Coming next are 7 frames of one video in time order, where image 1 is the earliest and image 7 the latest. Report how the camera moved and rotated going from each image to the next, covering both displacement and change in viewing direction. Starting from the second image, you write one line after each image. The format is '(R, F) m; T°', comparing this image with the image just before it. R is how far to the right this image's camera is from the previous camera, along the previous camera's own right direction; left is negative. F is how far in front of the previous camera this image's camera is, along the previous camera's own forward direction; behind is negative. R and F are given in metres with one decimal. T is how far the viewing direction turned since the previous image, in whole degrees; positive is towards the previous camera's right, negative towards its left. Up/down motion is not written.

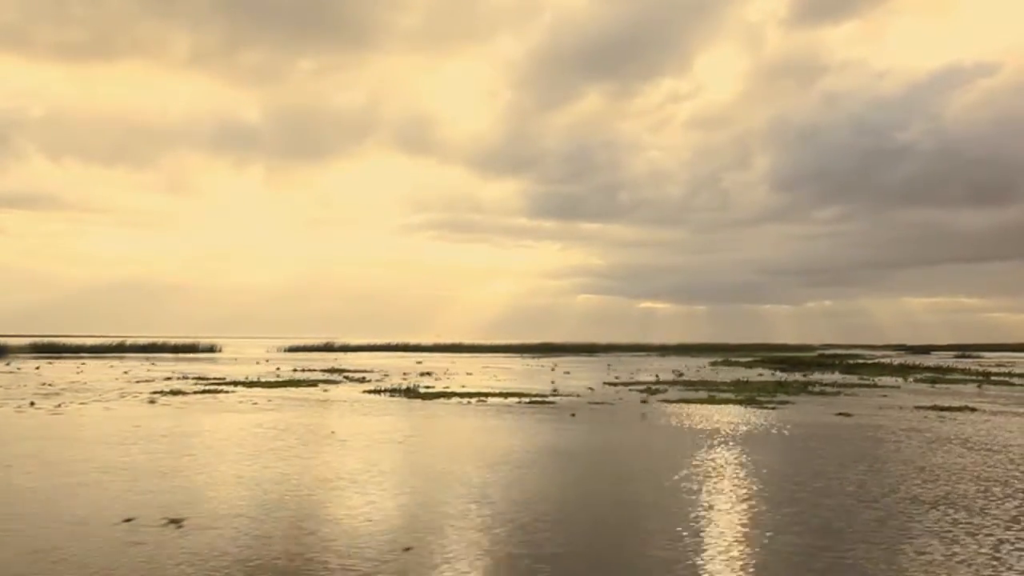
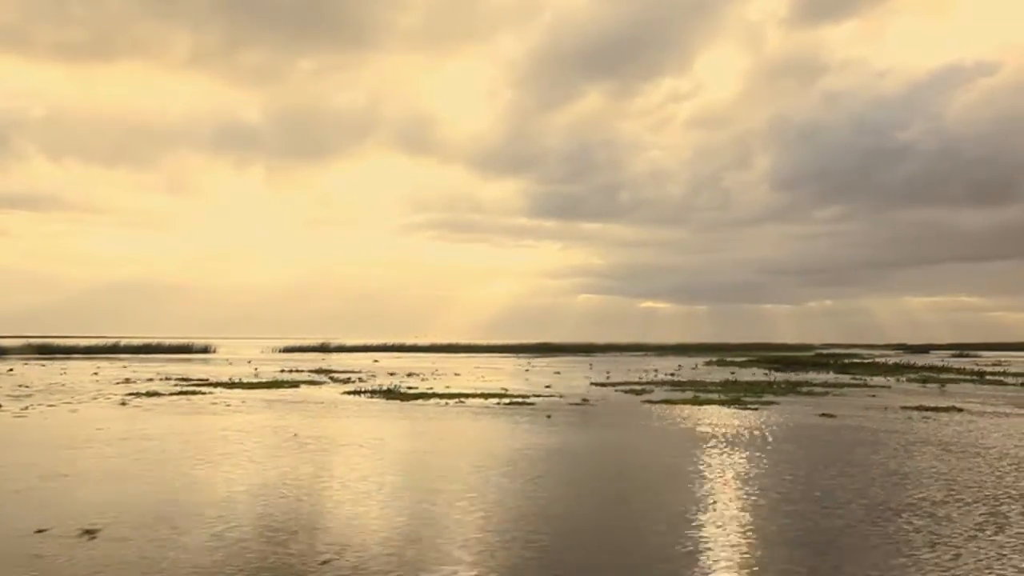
(-14.3, -11.5) m; 0°
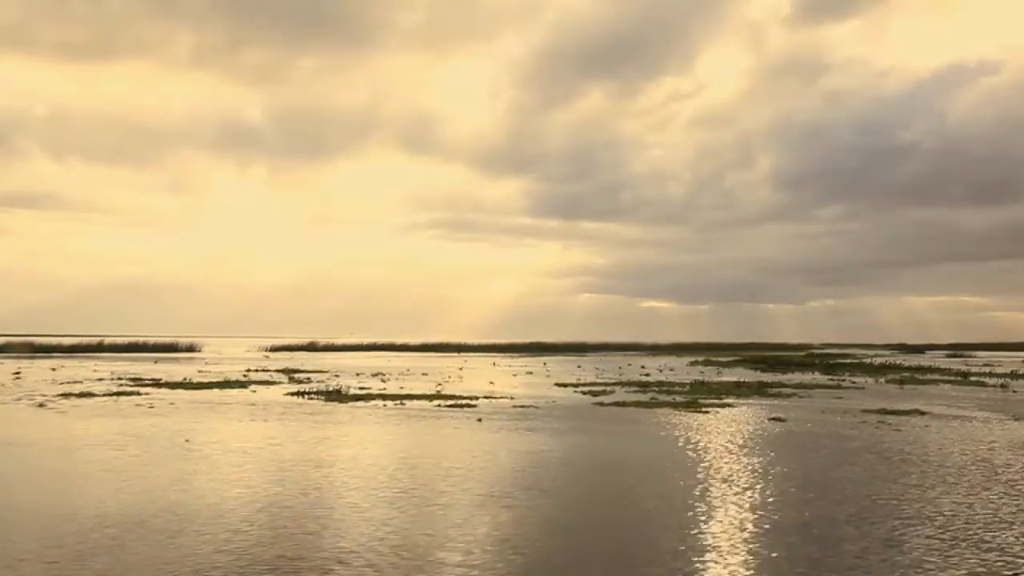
(+4.6, +5.7) m; 0°
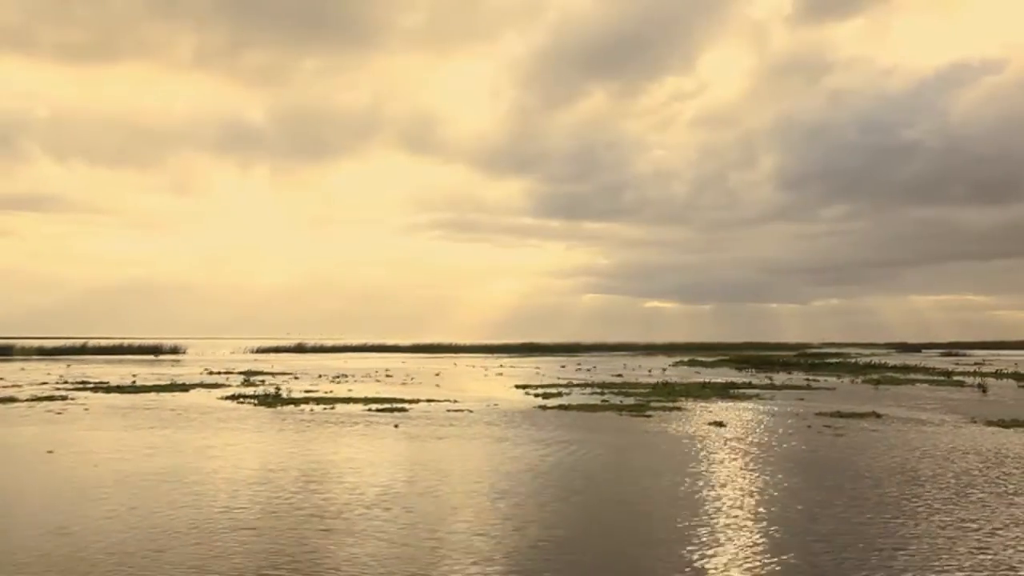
(+5.5, +3.5) m; 0°
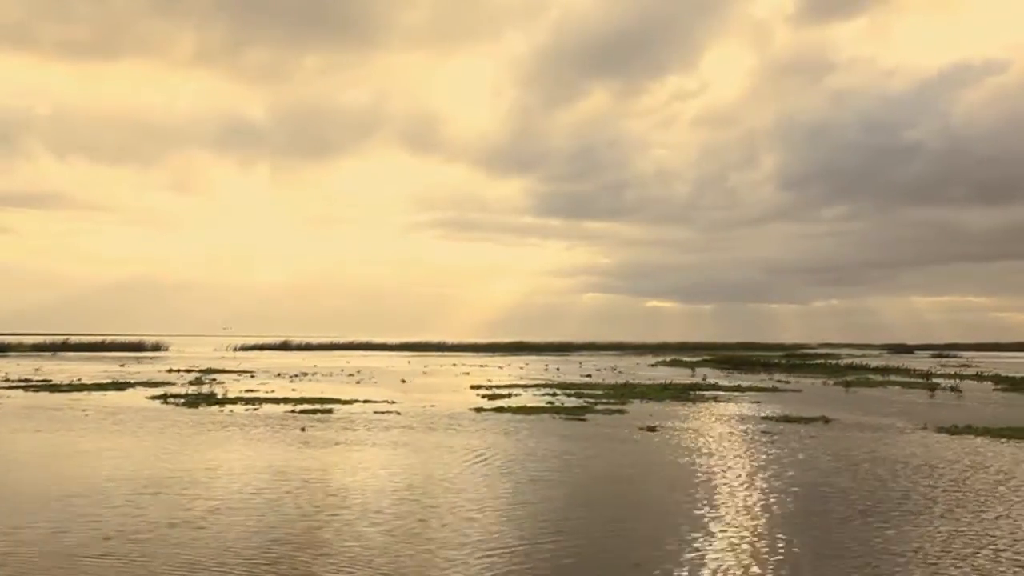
(+0.1, -3.2) m; 0°
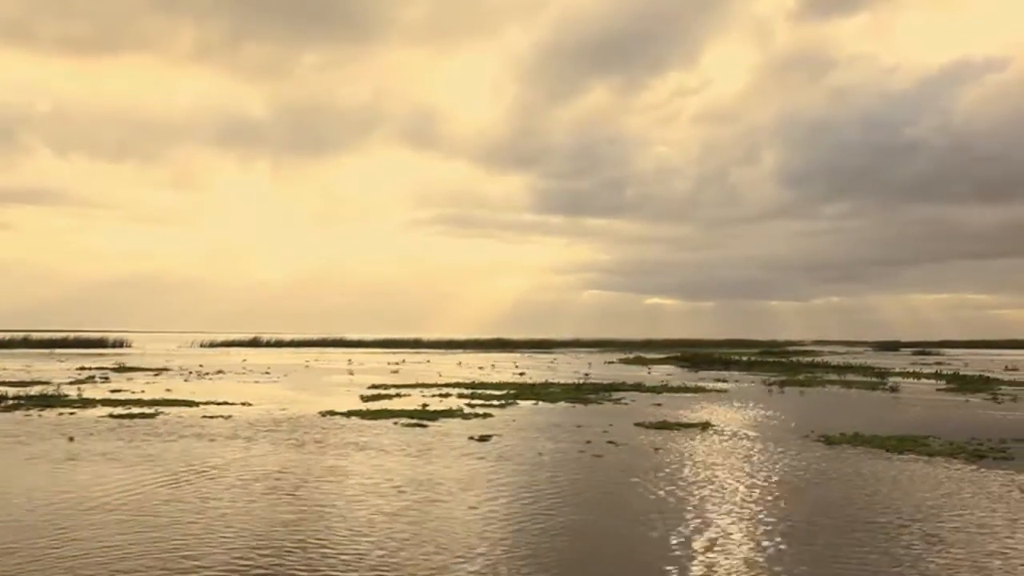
(+5.3, +2.9) m; 0°
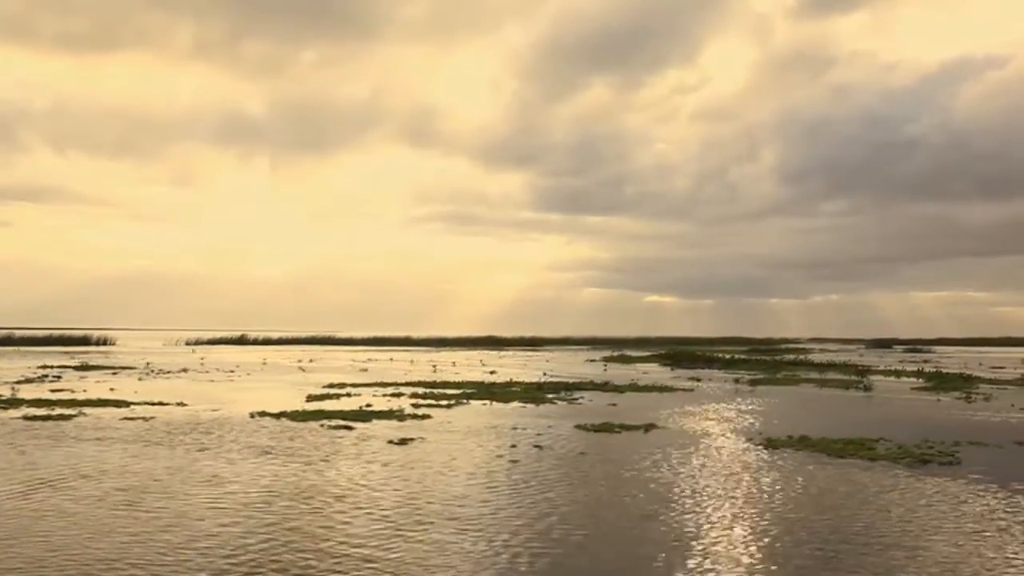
(+2.1, +1.1) m; 0°
